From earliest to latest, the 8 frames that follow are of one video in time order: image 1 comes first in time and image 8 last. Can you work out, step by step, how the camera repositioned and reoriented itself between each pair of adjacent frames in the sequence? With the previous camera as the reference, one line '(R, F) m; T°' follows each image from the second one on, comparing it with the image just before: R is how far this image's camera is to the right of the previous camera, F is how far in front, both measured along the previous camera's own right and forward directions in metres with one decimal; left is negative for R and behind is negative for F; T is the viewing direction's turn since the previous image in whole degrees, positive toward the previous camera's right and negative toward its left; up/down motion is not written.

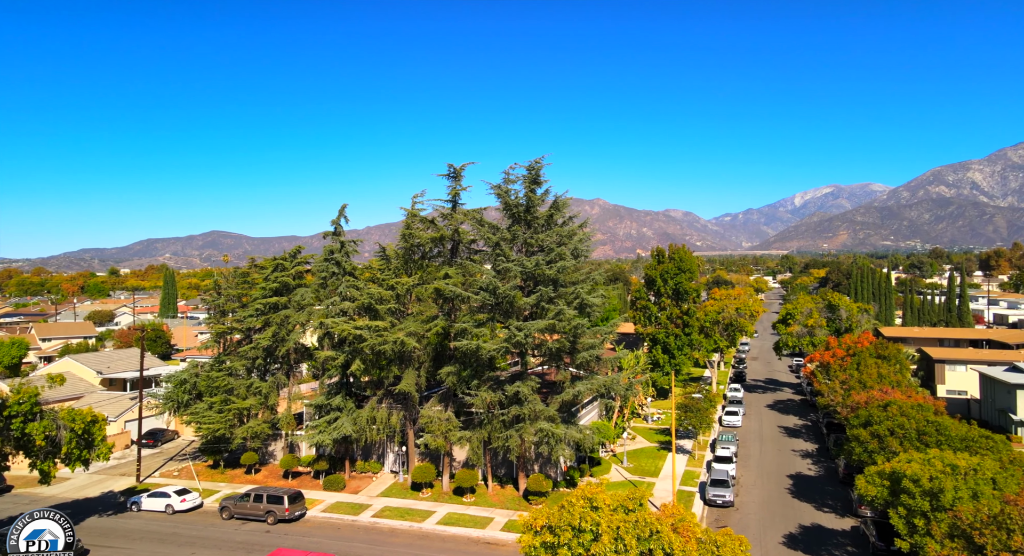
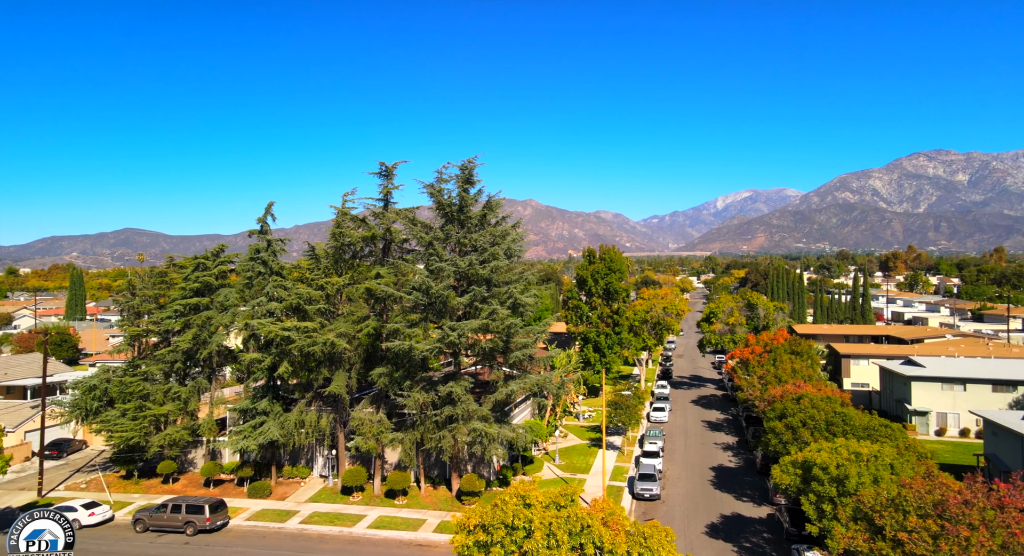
(-0.6, -0.1) m; +6°
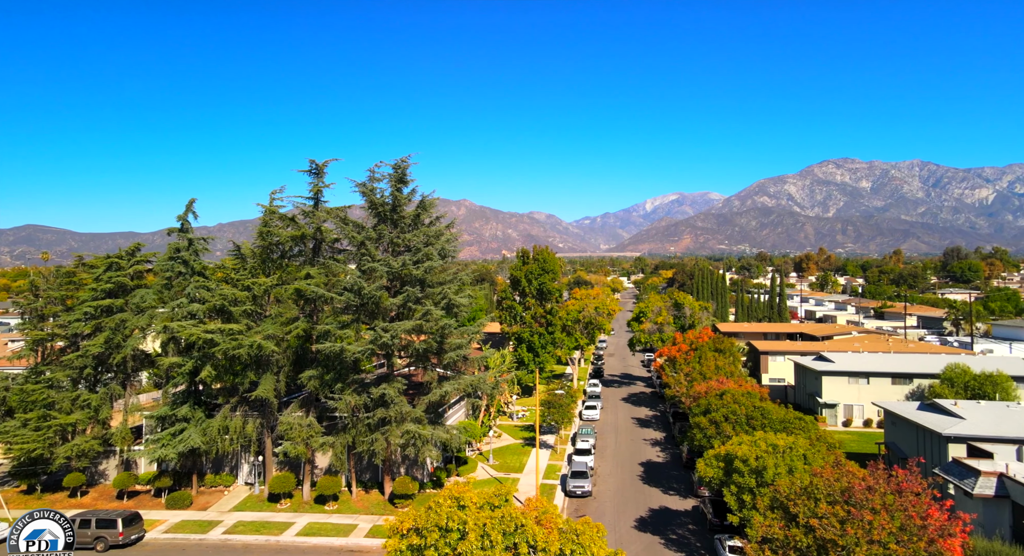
(-0.6, +0.1) m; +6°
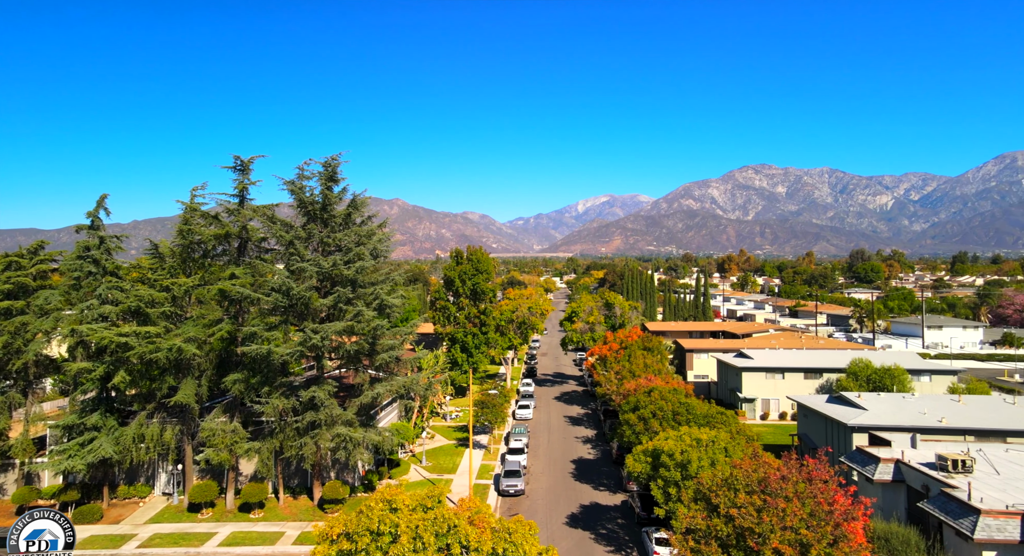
(-0.3, +0.1) m; +6°
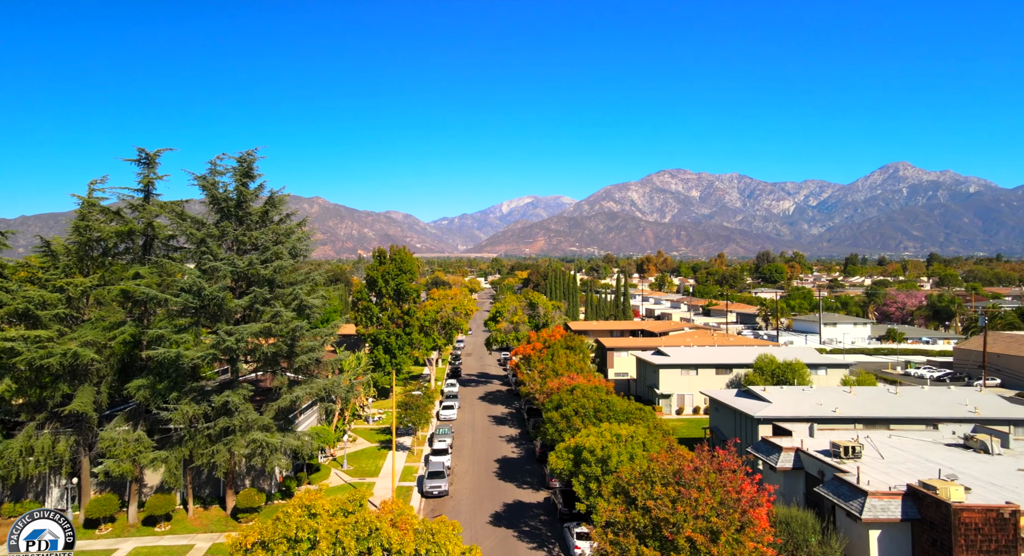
(+0.1, -0.2) m; +6°
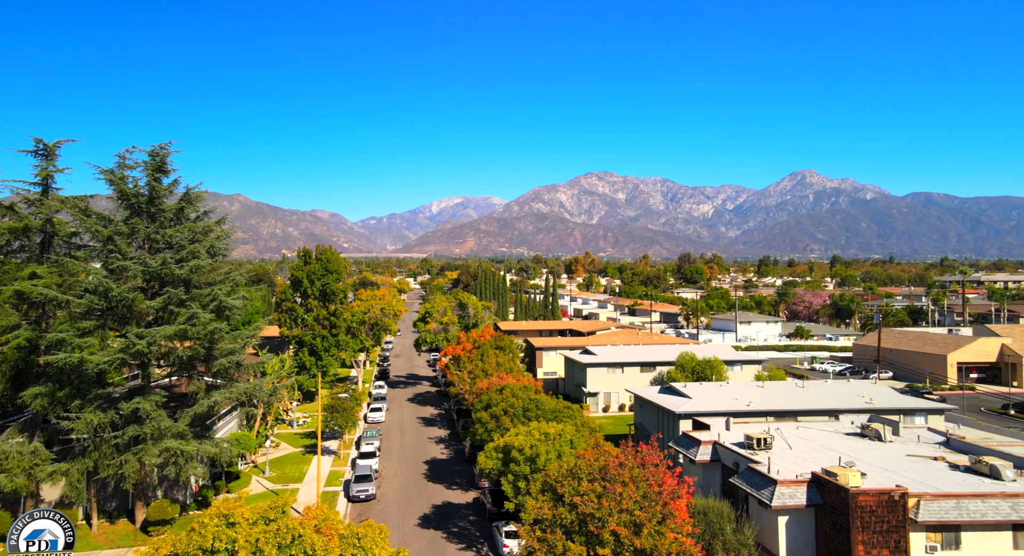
(+0.1, -0.1) m; +6°
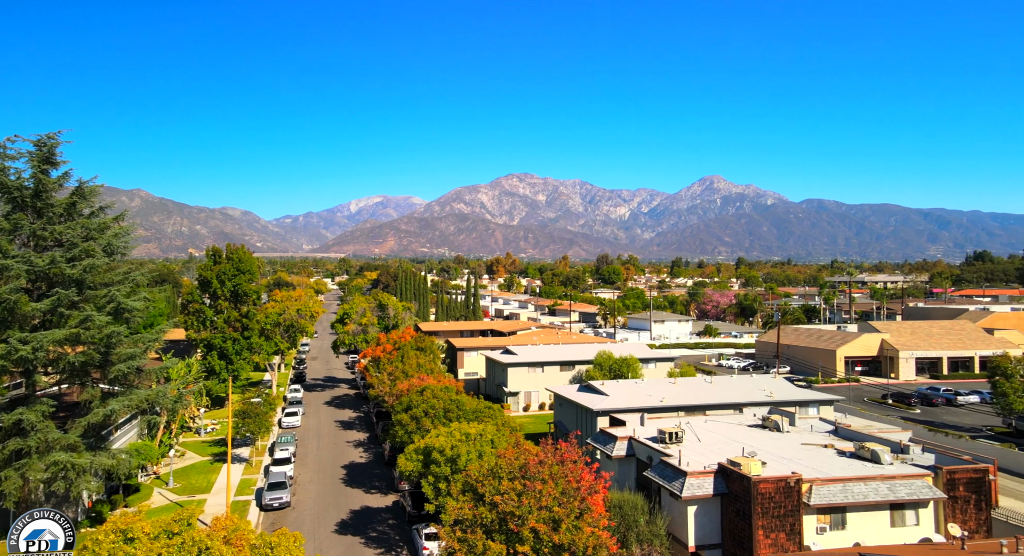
(+0.1, 0.0) m; +7°
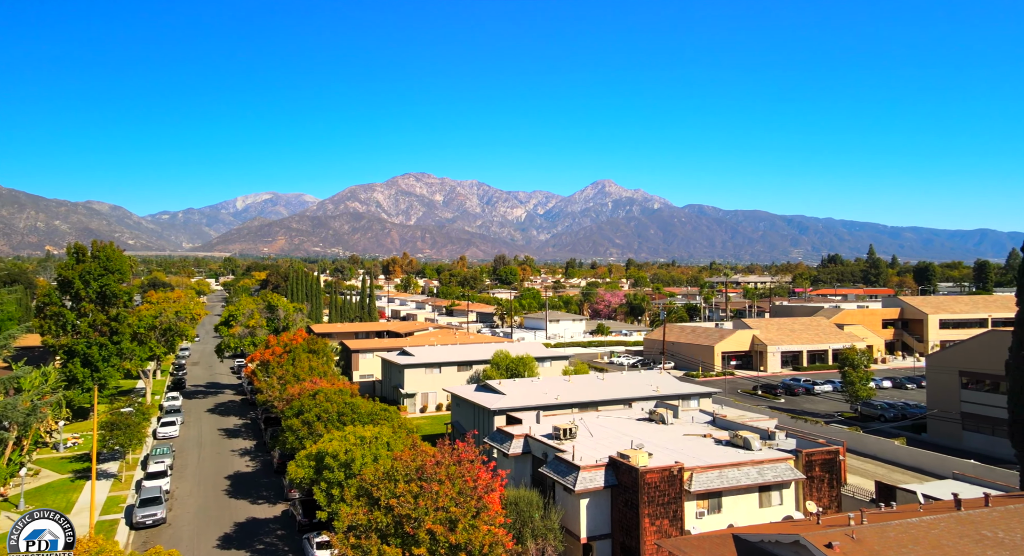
(+0.1, 0.0) m; +9°
